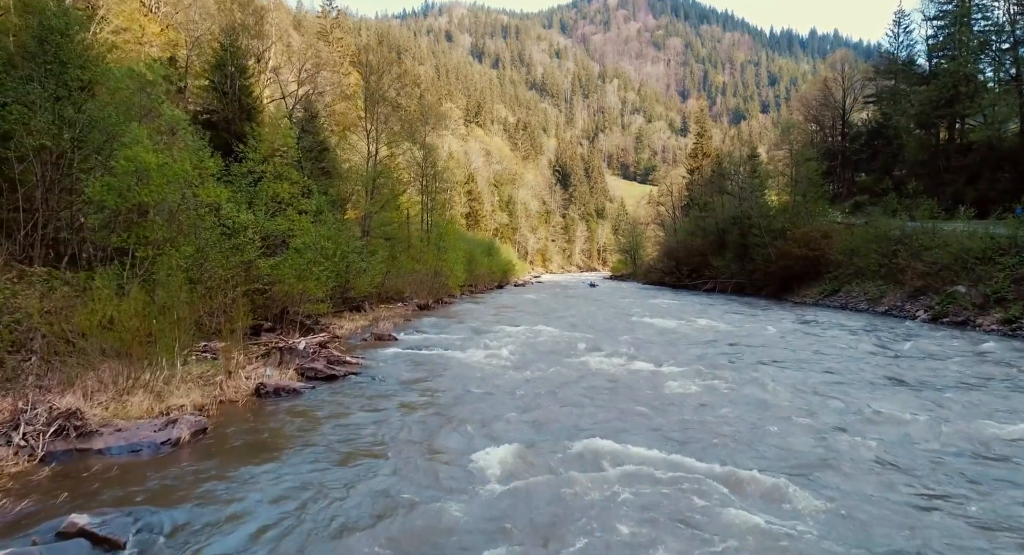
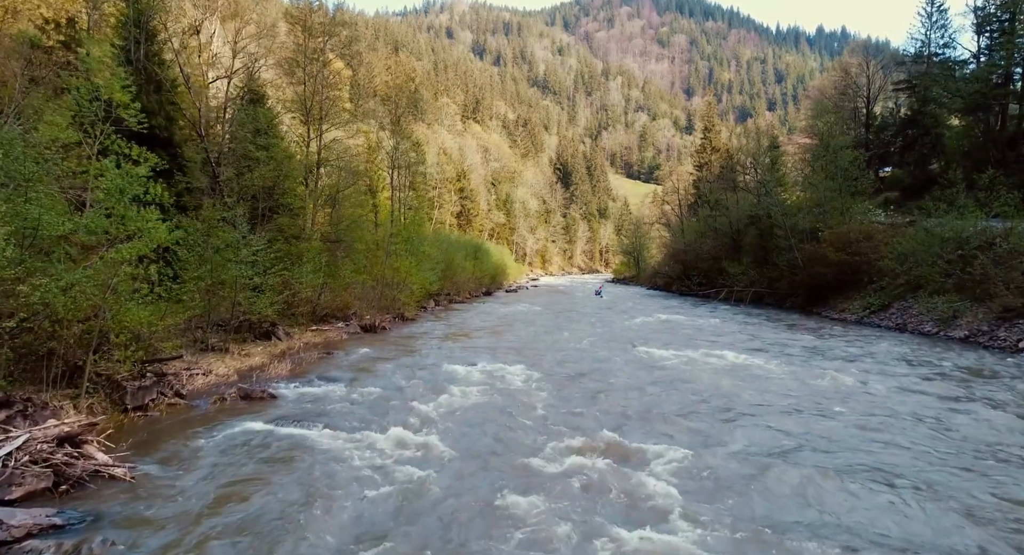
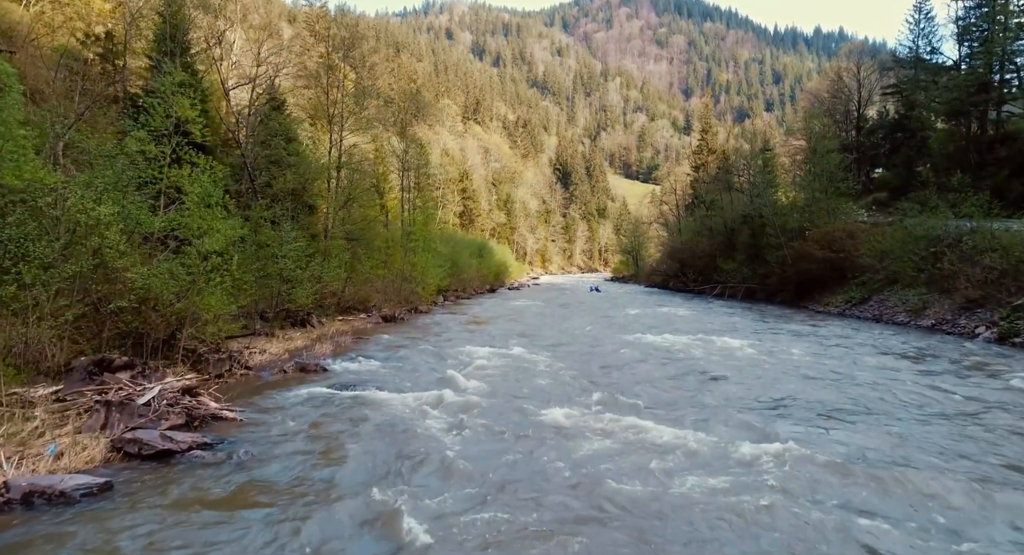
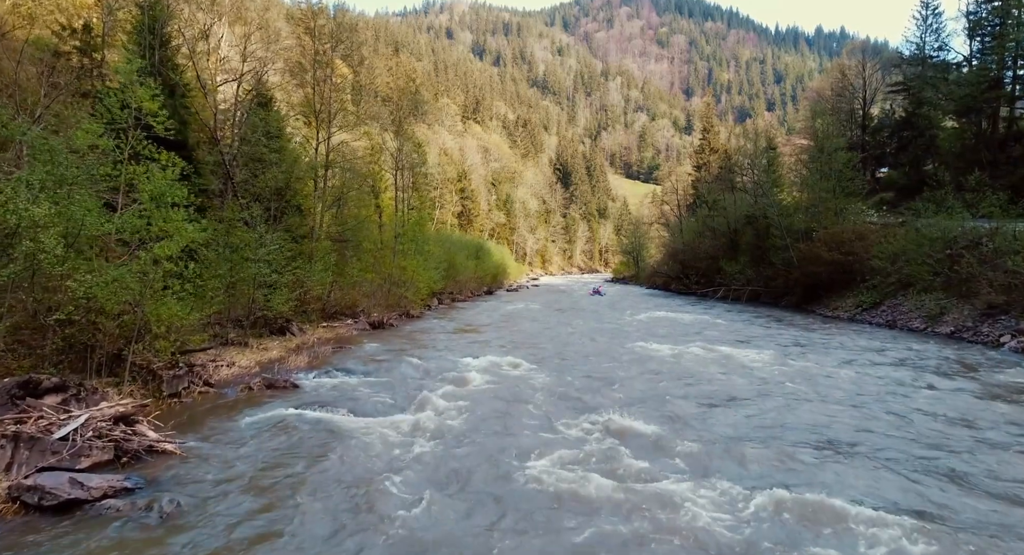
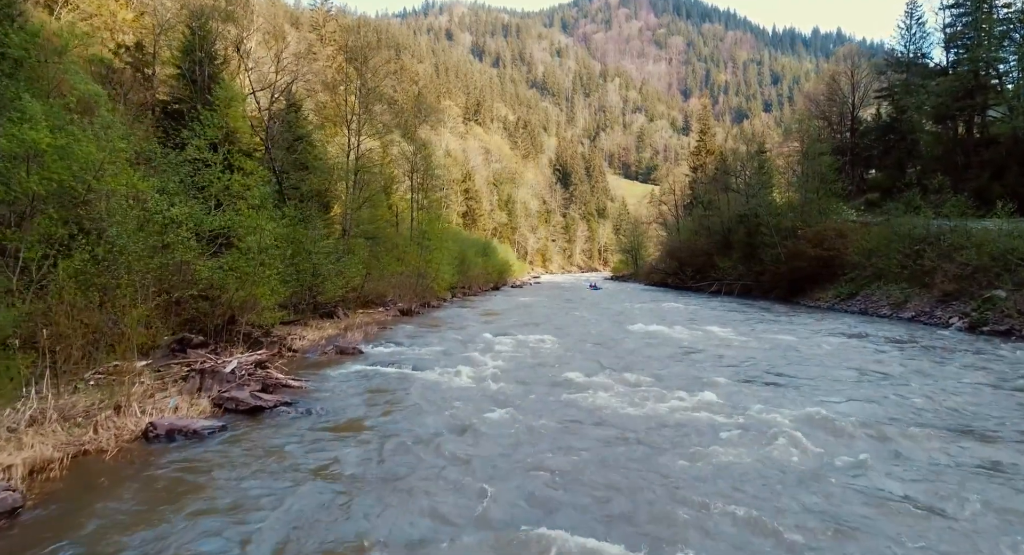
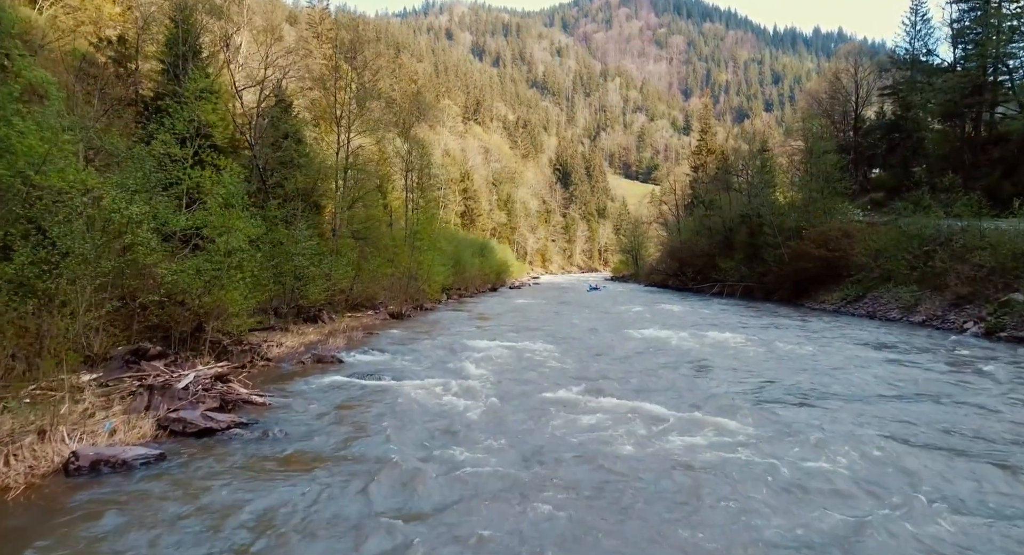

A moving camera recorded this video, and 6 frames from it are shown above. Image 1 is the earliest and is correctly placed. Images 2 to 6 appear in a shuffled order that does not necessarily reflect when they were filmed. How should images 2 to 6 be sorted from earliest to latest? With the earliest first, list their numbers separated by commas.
5, 6, 3, 4, 2
